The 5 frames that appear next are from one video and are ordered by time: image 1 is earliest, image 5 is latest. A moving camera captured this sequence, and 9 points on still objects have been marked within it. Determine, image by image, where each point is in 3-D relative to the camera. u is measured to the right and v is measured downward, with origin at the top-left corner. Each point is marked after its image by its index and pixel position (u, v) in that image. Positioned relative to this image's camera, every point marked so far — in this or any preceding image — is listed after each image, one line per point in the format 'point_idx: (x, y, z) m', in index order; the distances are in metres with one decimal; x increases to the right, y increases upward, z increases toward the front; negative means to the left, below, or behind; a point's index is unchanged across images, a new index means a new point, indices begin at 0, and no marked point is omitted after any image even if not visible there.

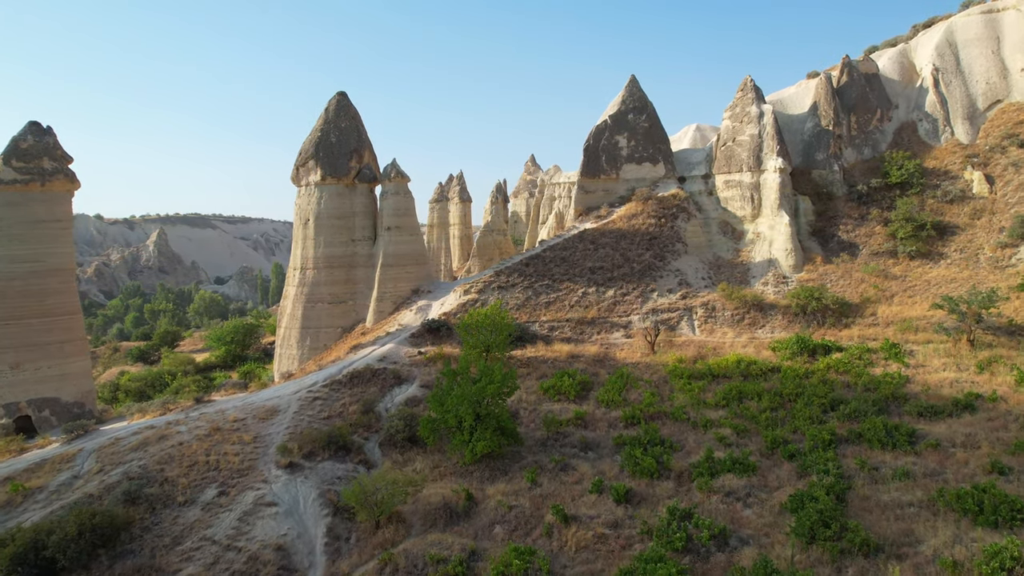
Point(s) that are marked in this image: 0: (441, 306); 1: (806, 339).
0: (-1.9, -0.5, +15.8) m
1: (+6.4, -1.1, +13.2) m
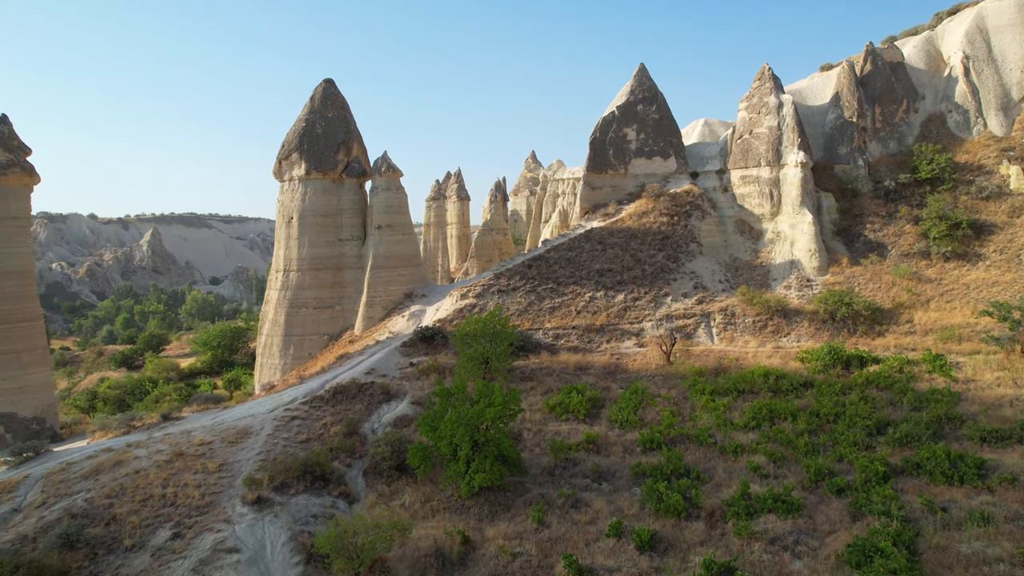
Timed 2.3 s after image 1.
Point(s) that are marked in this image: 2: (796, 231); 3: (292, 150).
0: (-1.8, -0.6, +14.5) m
1: (+6.4, -1.2, +11.9) m
2: (+7.3, +1.5, +15.6) m
3: (-5.4, +3.4, +14.8) m
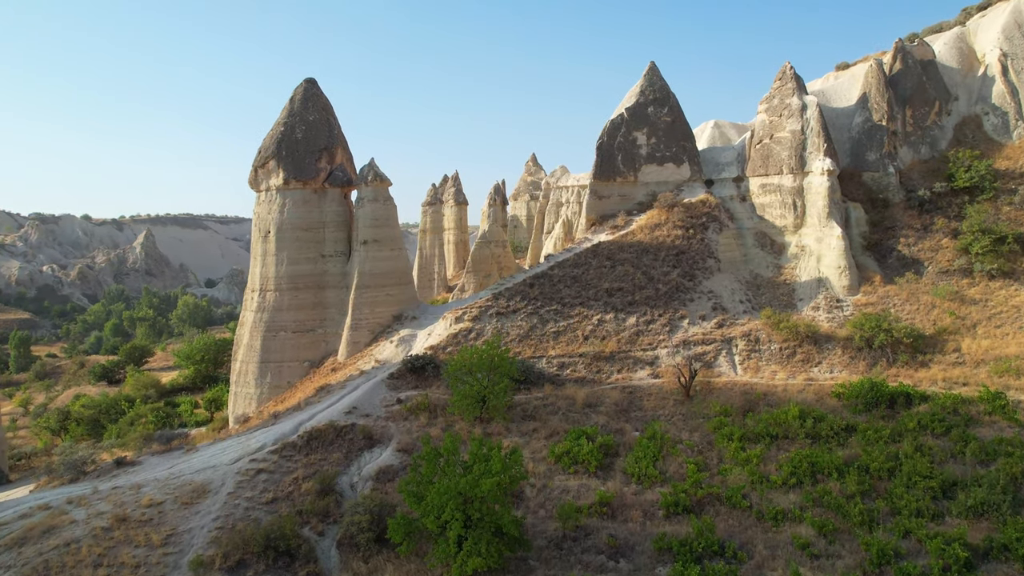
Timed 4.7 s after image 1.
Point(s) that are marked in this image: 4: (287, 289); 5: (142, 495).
0: (-1.8, -1.1, +13.1) m
1: (+6.4, -1.7, +10.5) m
2: (+7.3, +1.0, +14.2) m
3: (-5.4, +2.9, +13.4) m
4: (-5.0, 0.0, +13.3) m
5: (-5.3, -3.0, +8.7) m
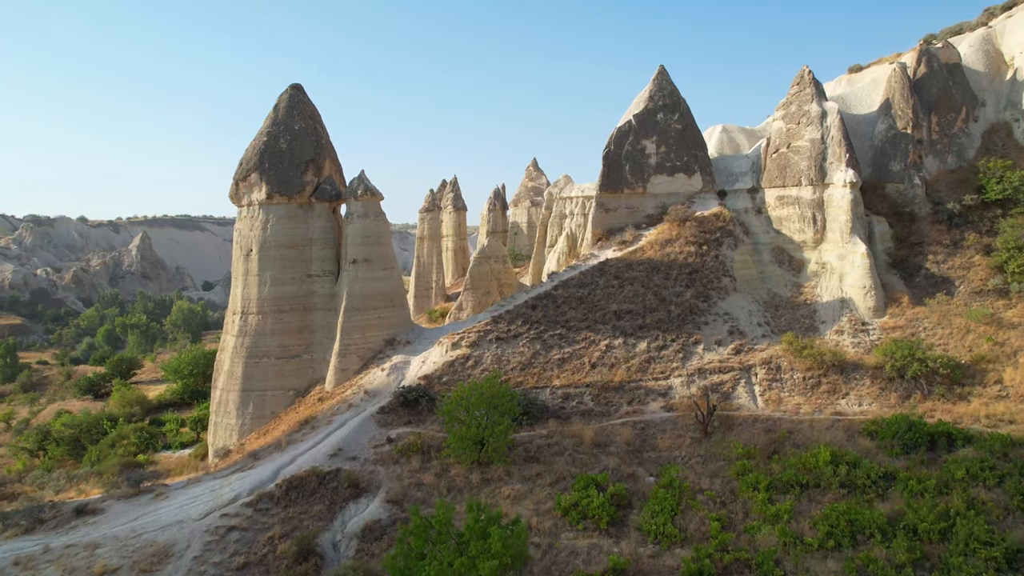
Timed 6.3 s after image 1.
0: (-1.8, -1.6, +12.1) m
1: (+6.4, -2.1, +9.6) m
2: (+7.3, +0.5, +13.3) m
3: (-5.4, +2.4, +12.5) m
4: (-4.9, -0.5, +12.4) m
5: (-5.3, -3.4, +7.7) m
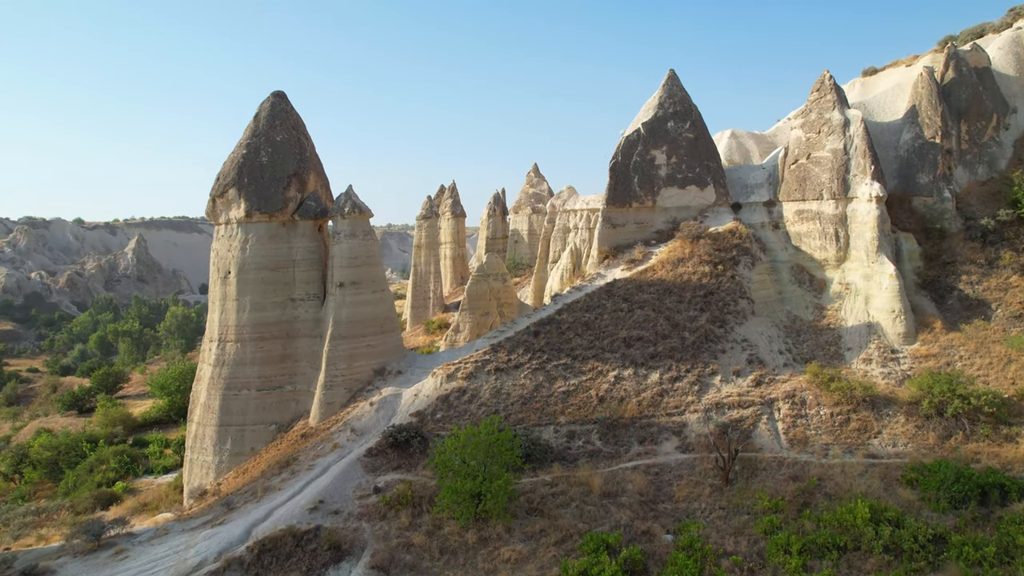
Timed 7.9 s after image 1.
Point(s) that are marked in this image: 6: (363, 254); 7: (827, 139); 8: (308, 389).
0: (-1.8, -2.0, +11.2) m
1: (+6.4, -2.6, +8.6) m
2: (+7.3, +0.1, +12.3) m
3: (-5.4, +2.0, +11.5) m
4: (-4.9, -1.0, +11.4) m
5: (-5.3, -3.9, +6.7) m
6: (-2.9, +0.7, +11.8) m
7: (+7.0, +3.3, +13.4) m
8: (-4.0, -1.9, +11.8) m
